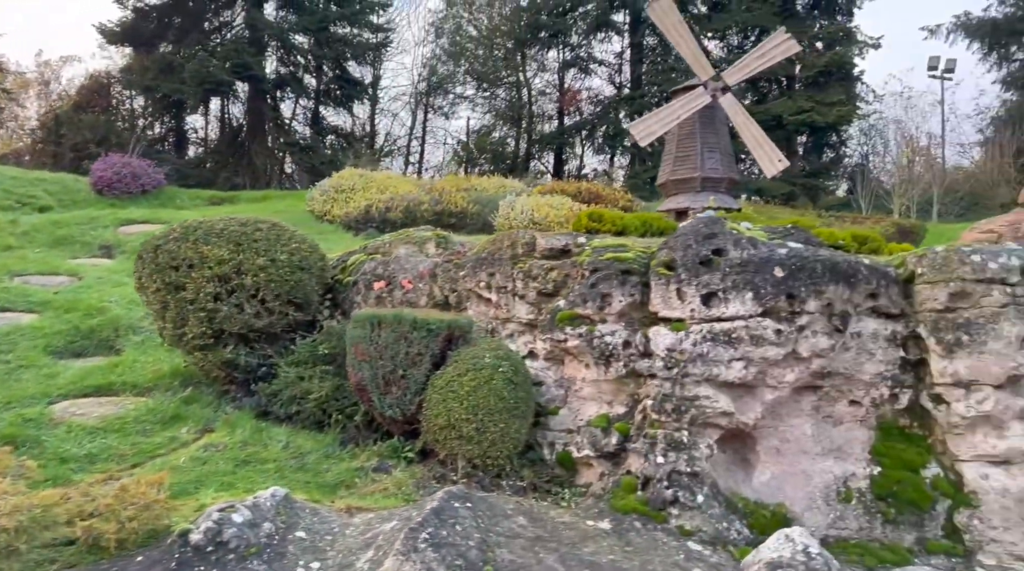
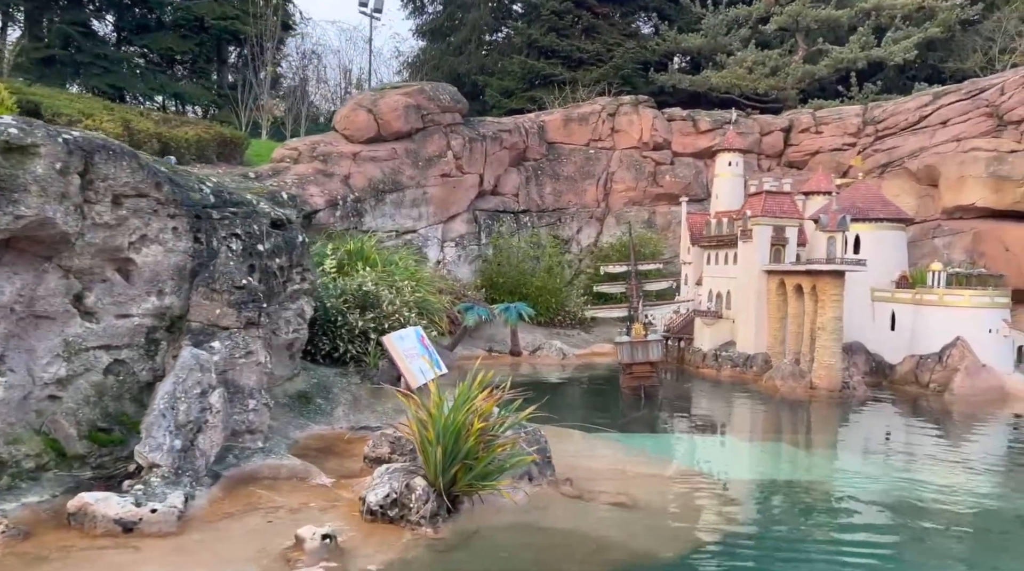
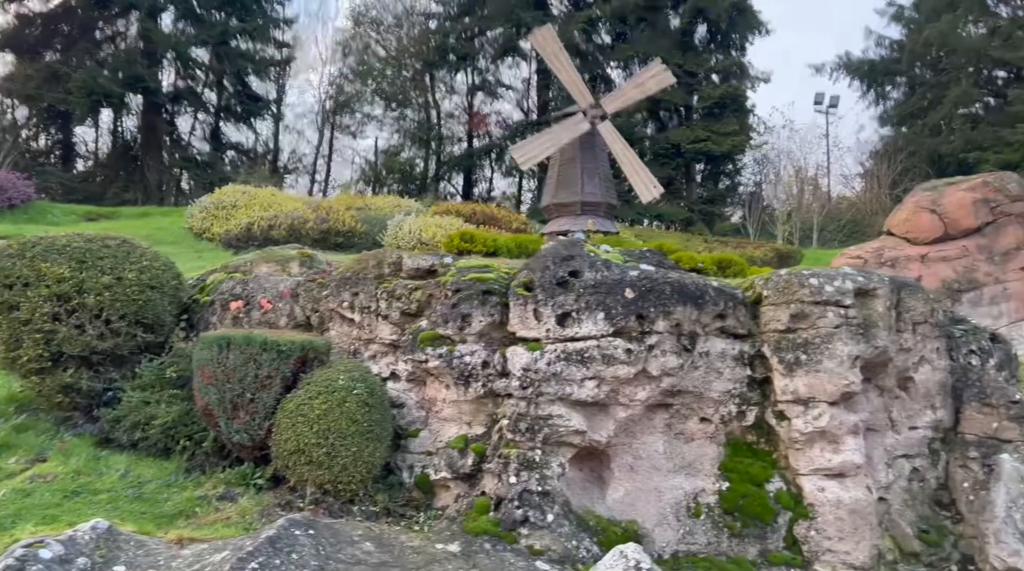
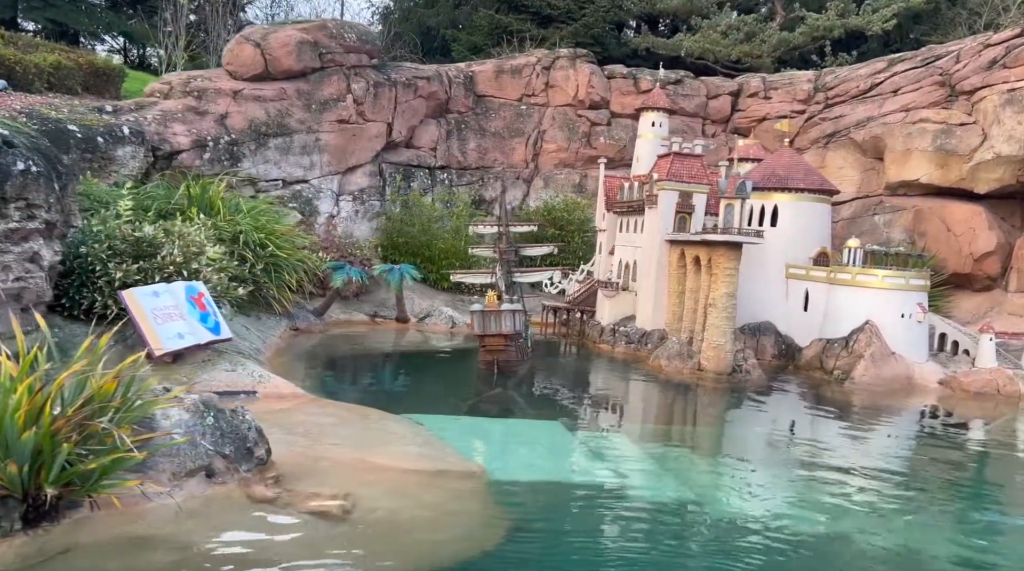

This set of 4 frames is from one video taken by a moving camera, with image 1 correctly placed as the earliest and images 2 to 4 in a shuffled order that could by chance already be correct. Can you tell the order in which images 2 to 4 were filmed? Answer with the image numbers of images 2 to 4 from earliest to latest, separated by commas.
3, 2, 4
